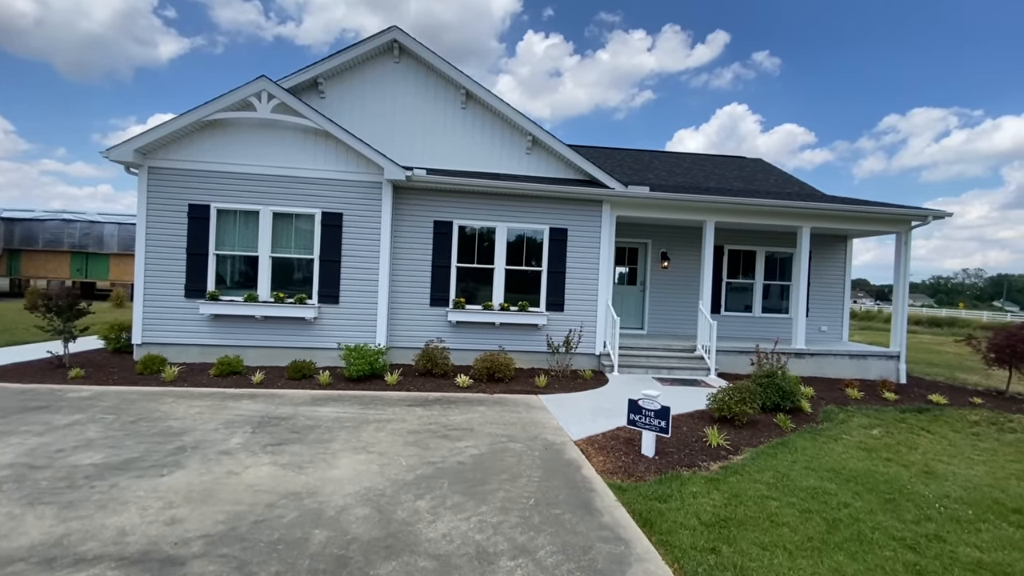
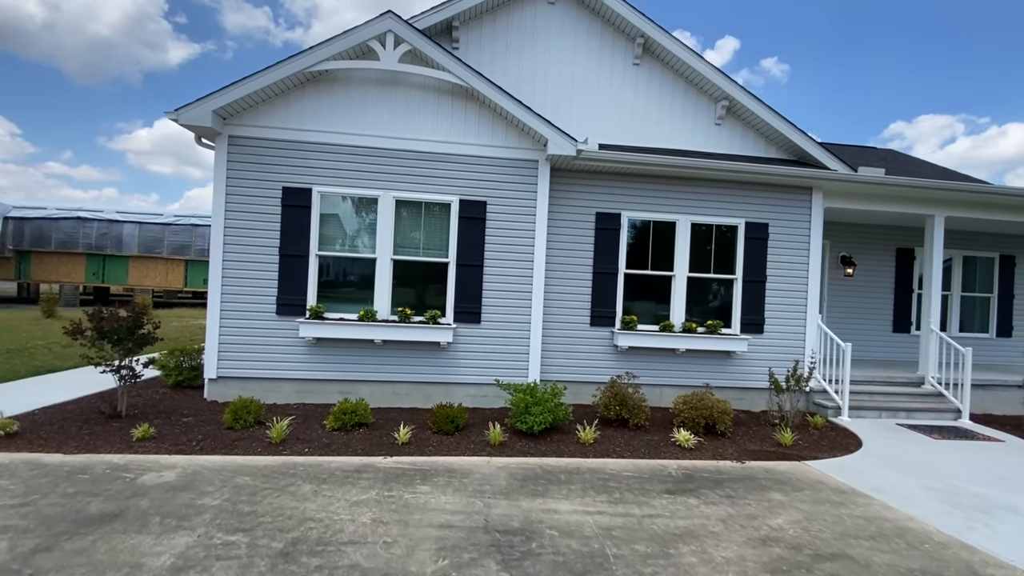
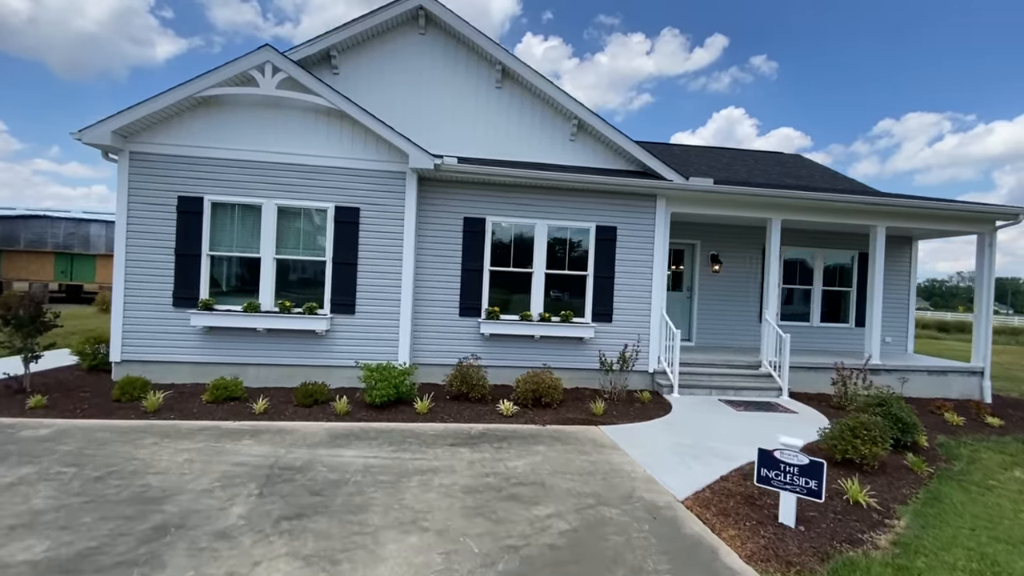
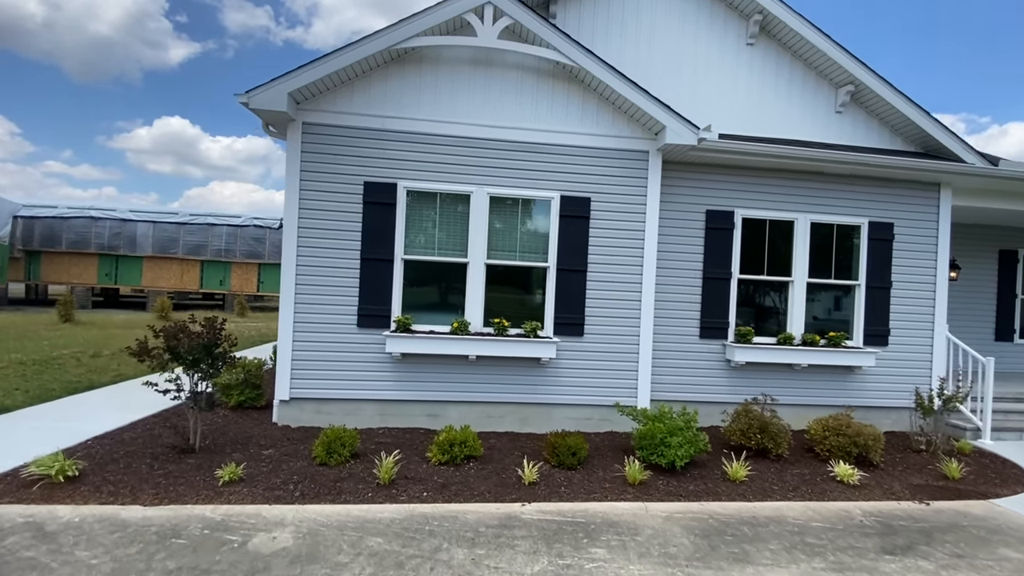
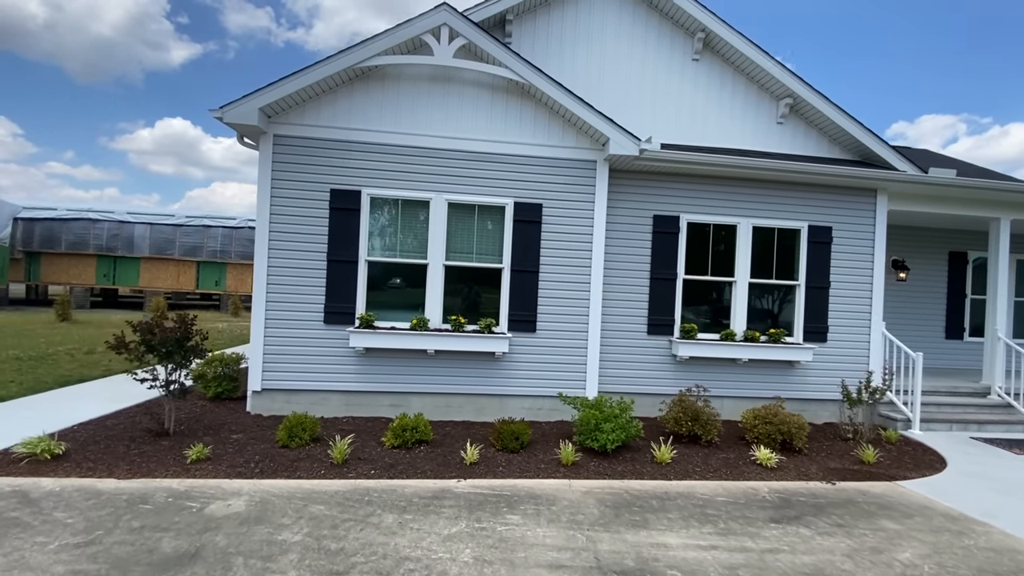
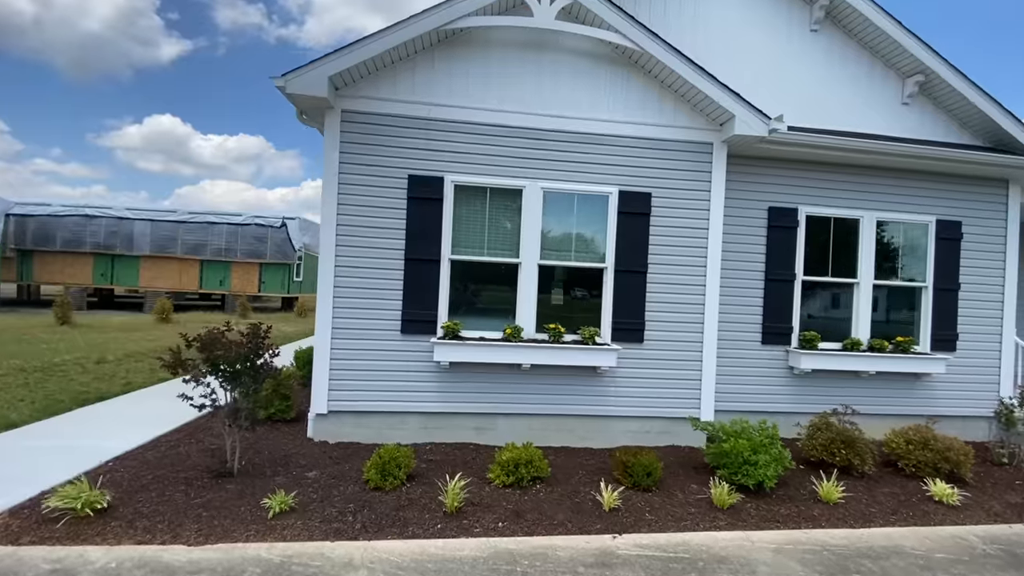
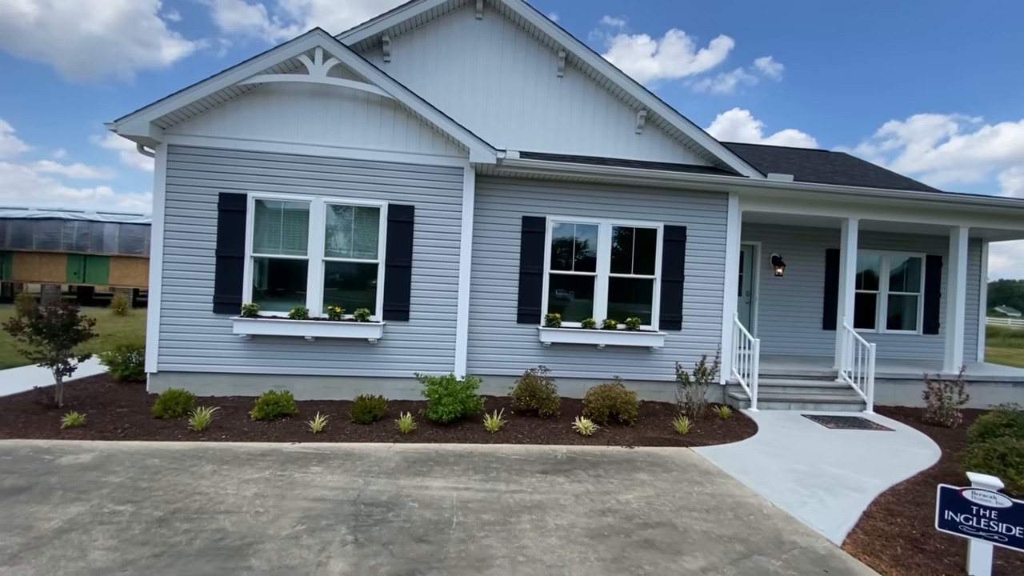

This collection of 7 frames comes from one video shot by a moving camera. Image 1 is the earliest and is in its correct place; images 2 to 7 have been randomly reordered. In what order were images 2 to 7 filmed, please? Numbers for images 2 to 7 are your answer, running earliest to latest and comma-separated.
3, 7, 2, 5, 4, 6
